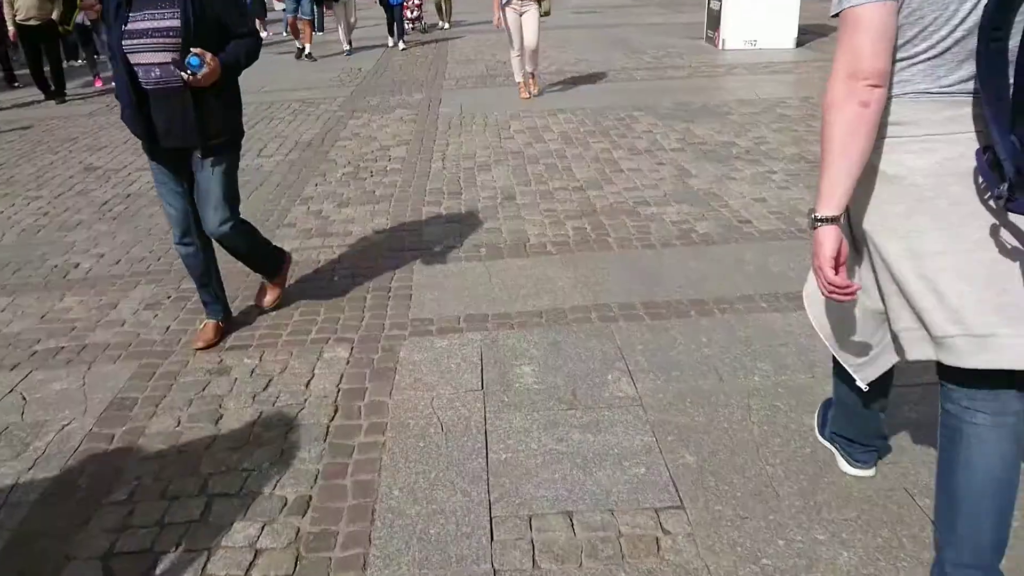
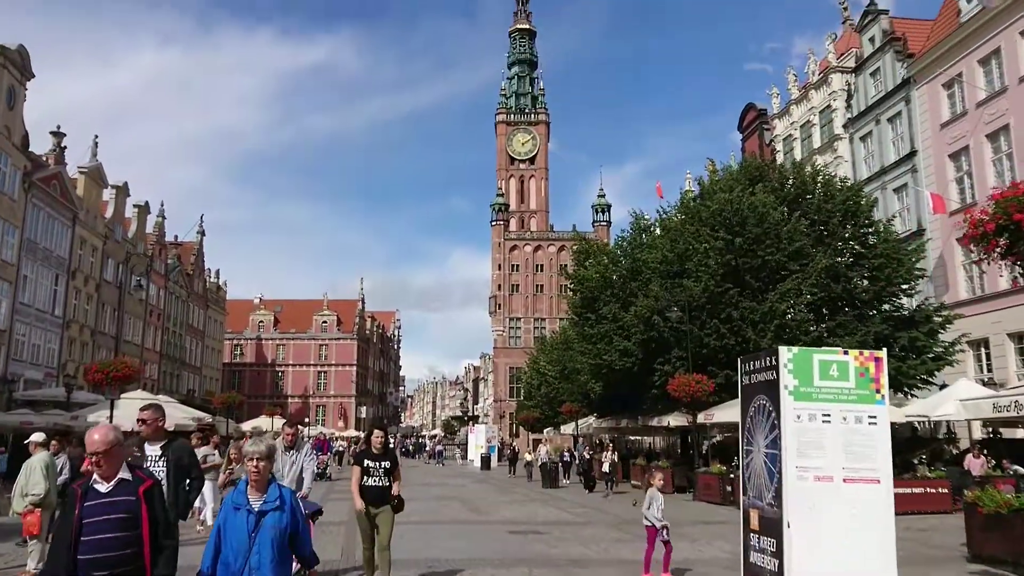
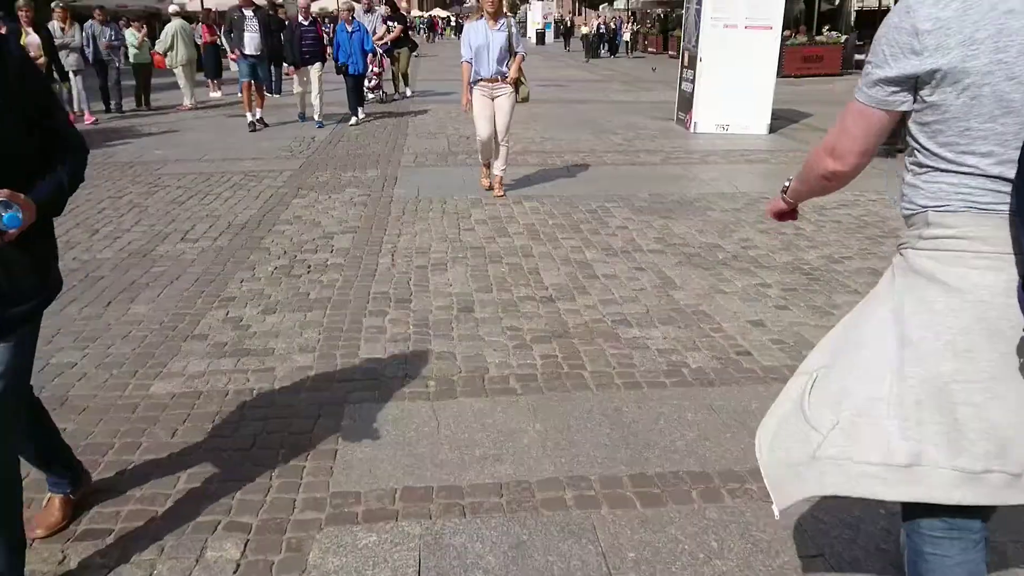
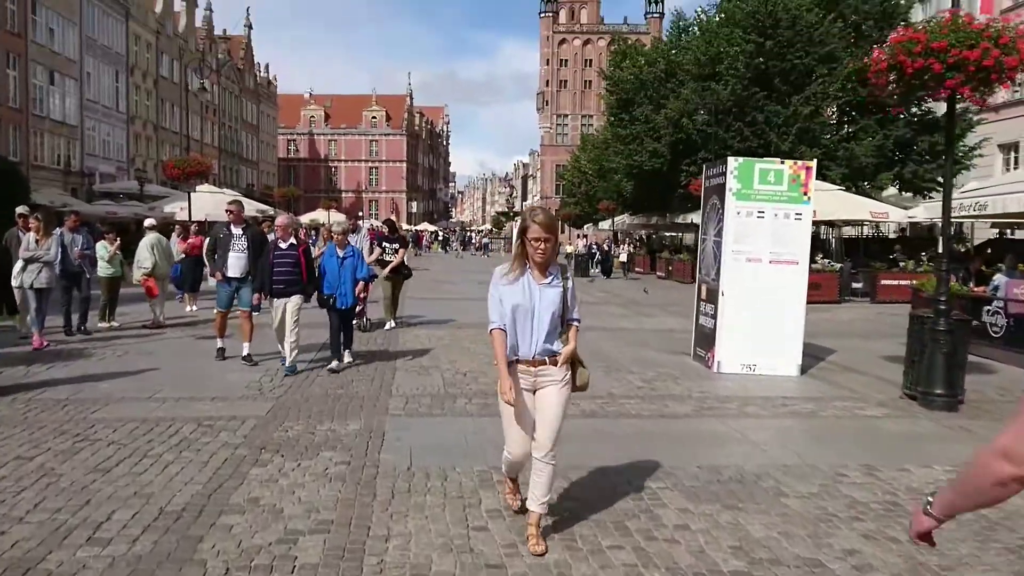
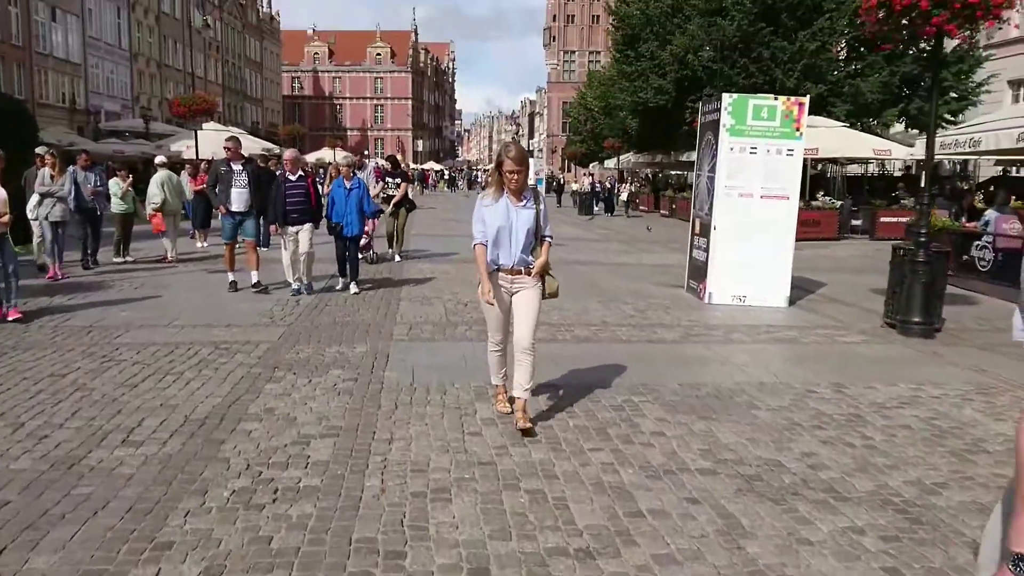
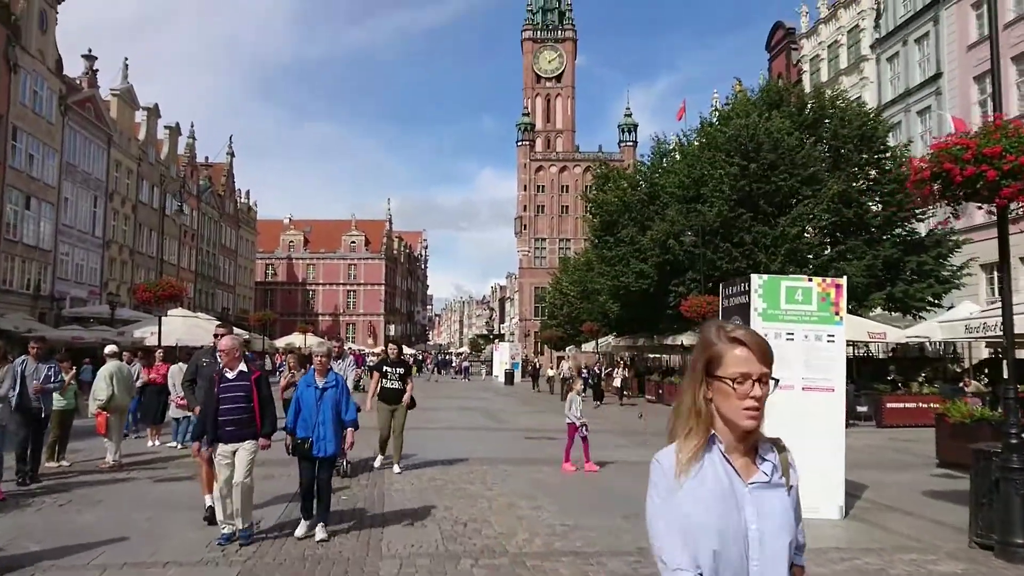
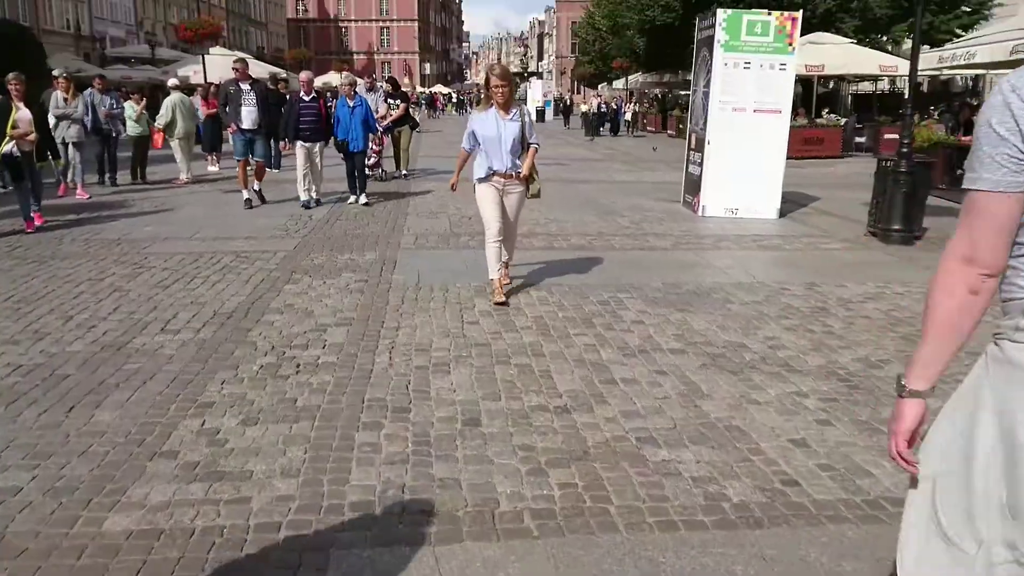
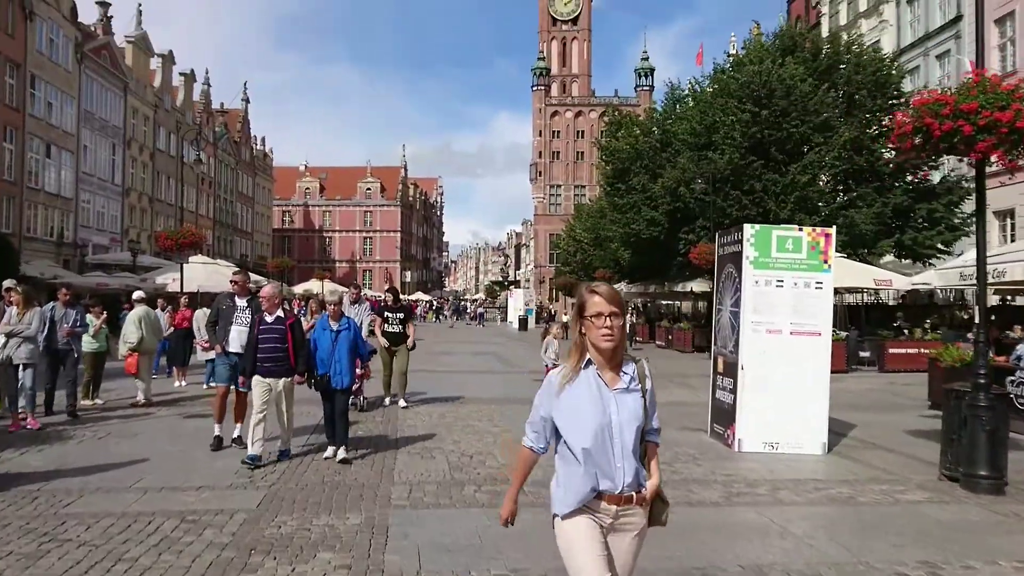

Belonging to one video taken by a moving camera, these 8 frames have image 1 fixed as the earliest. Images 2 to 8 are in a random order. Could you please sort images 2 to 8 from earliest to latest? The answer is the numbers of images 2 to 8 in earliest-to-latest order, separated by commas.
3, 7, 5, 4, 8, 6, 2
